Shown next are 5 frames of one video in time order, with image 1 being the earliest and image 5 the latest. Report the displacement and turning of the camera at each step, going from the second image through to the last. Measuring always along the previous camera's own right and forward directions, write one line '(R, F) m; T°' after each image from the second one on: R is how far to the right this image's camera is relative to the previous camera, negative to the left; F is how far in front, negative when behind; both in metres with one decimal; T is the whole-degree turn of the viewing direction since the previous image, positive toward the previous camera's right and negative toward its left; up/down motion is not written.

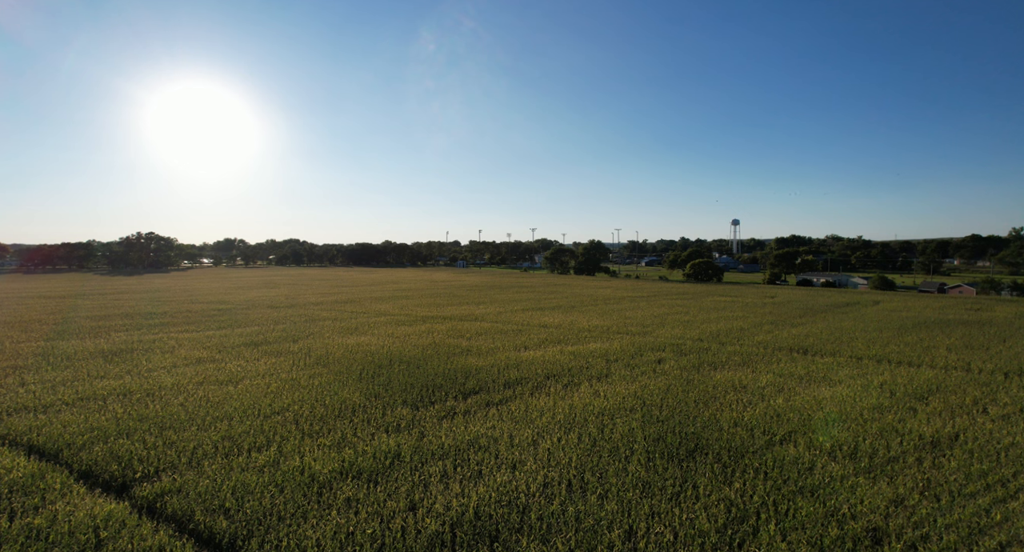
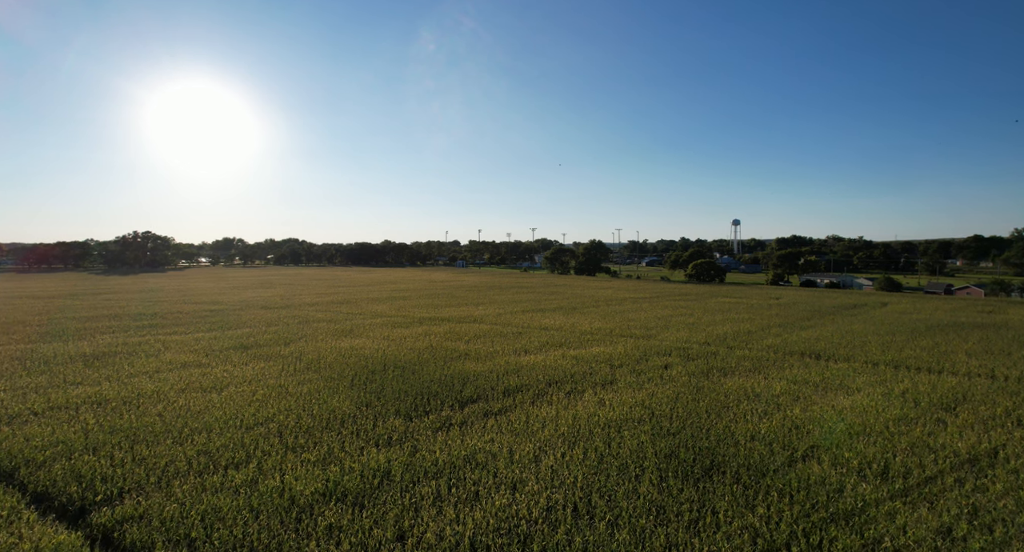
(0.0, +0.6) m; 0°
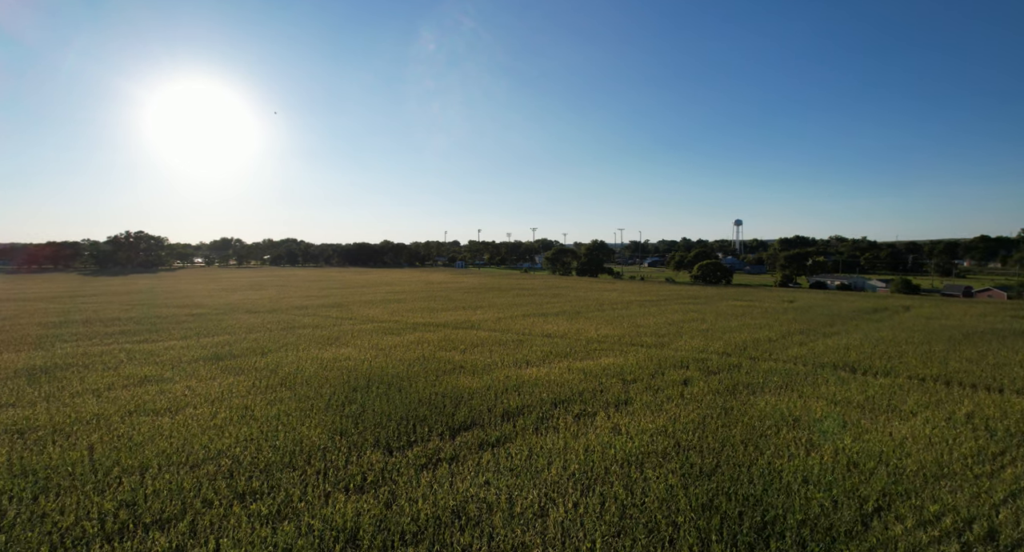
(0.0, +1.5) m; 0°
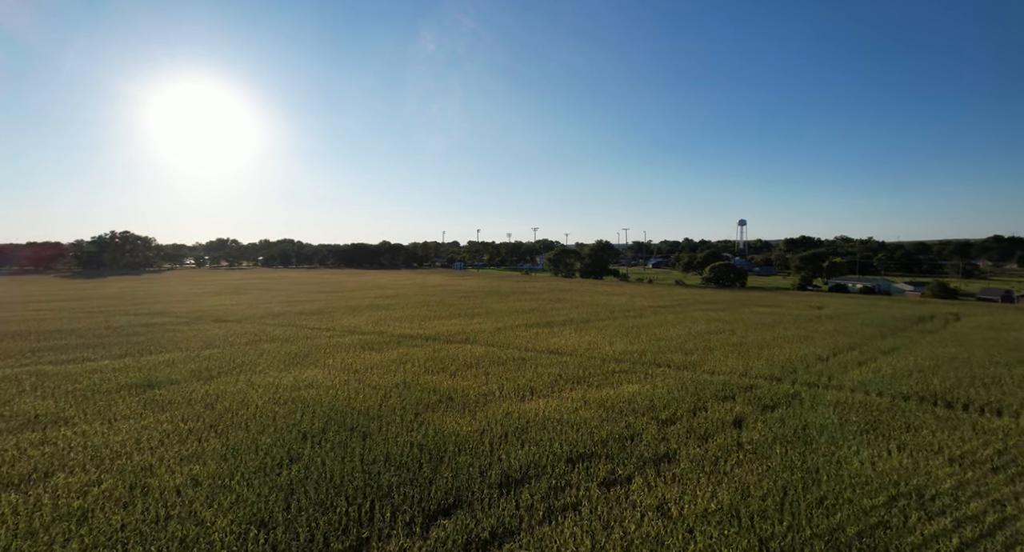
(0.0, +2.8) m; 0°
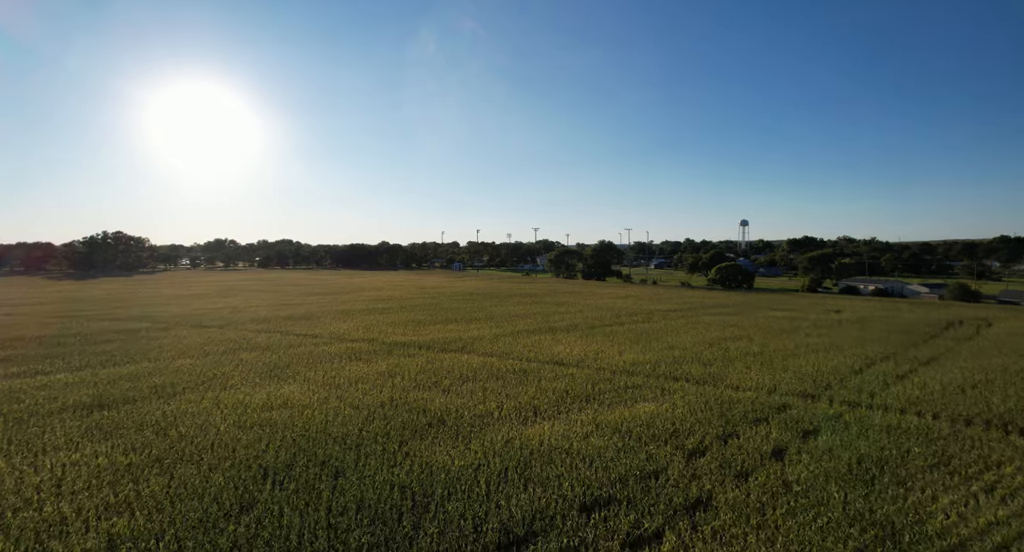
(0.0, +1.4) m; 0°
